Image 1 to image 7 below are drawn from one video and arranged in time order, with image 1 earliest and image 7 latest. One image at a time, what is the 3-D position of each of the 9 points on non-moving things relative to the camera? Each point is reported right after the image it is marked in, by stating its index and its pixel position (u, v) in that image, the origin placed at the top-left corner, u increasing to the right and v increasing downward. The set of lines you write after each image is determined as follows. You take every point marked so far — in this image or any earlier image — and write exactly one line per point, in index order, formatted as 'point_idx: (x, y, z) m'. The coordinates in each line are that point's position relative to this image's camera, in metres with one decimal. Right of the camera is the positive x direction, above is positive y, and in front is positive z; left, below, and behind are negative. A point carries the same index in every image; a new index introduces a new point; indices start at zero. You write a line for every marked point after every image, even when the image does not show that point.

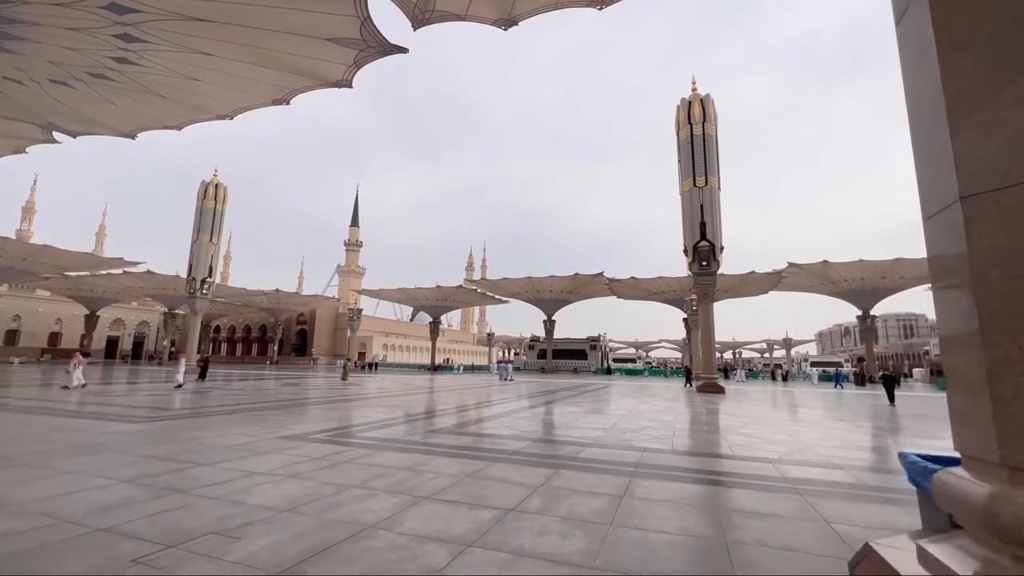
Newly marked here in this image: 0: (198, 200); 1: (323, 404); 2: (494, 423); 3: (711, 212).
0: (-12.9, +3.6, +18.5) m
1: (-4.0, -2.5, +9.7) m
2: (-0.2, -1.4, +4.6) m
3: (+5.0, +1.9, +11.4) m
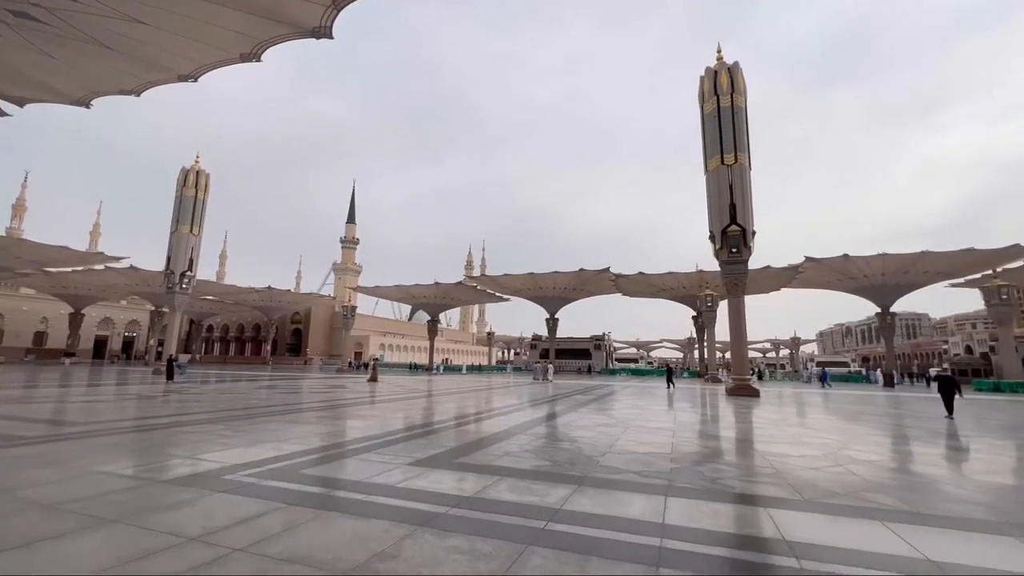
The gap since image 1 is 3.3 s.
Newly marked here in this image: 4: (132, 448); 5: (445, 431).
0: (-12.8, +3.8, +17.2) m
1: (-3.8, -2.3, +8.5) m
2: (0.0, -1.2, +3.4) m
3: (+5.2, +2.1, +10.2) m
4: (-2.8, -1.1, +3.4) m
5: (-0.6, -1.4, +4.5) m
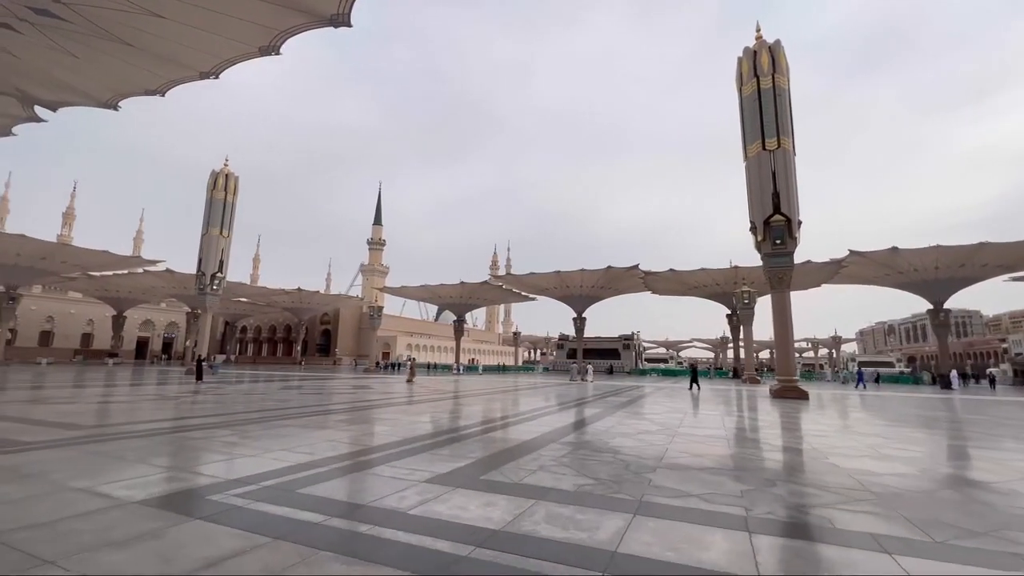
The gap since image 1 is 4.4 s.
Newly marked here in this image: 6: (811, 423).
0: (-11.8, +3.8, +17.5) m
1: (-3.3, -2.3, +8.3) m
2: (+0.2, -1.1, +2.9) m
3: (+5.7, +2.3, +9.5) m
4: (-2.6, -1.1, +3.1) m
5: (-0.3, -1.4, +4.1) m
6: (+4.9, -2.2, +7.4) m
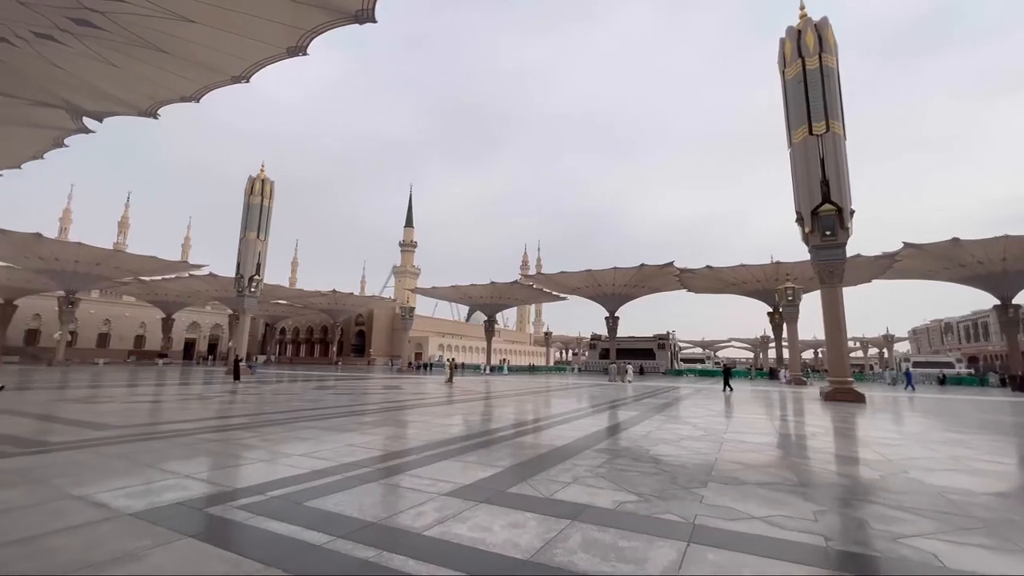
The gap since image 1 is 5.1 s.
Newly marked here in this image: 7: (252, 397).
0: (-10.7, +3.7, +18.0) m
1: (-2.7, -2.3, +8.2) m
2: (+0.4, -1.0, +2.7) m
3: (+6.3, +2.4, +8.8) m
4: (-2.4, -1.1, +3.1) m
5: (-0.1, -1.3, +3.9) m
6: (+5.4, -2.1, +6.8) m
7: (-6.5, -2.7, +11.3) m
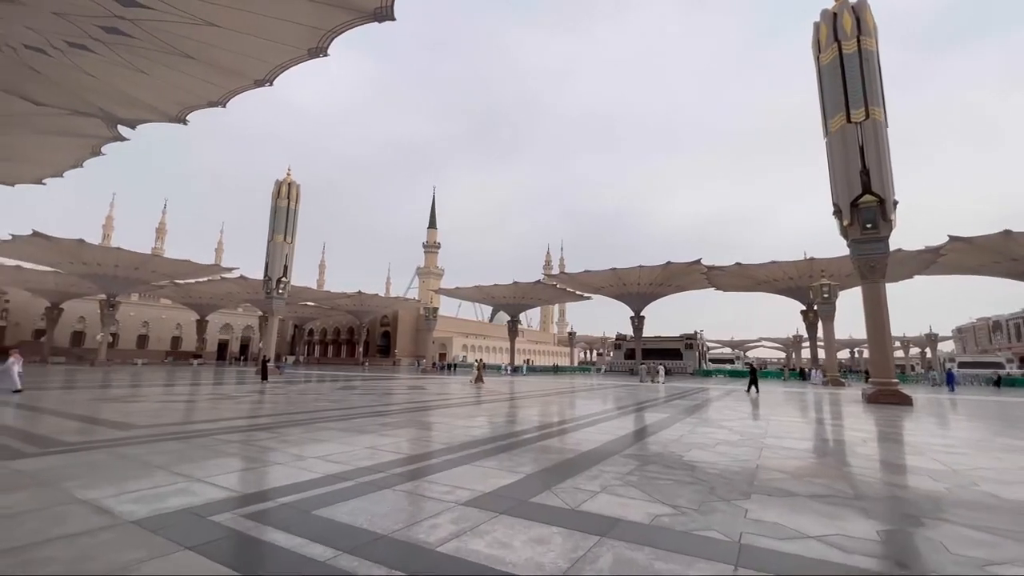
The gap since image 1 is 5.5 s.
0: (-9.8, +3.6, +18.4) m
1: (-2.3, -2.3, +8.2) m
2: (+0.5, -1.0, +2.5) m
3: (+6.7, +2.4, +8.3) m
4: (-2.2, -1.1, +3.0) m
5: (+0.1, -1.3, +3.7) m
6: (+5.8, -2.0, +6.4) m
7: (-5.9, -2.8, +11.5) m
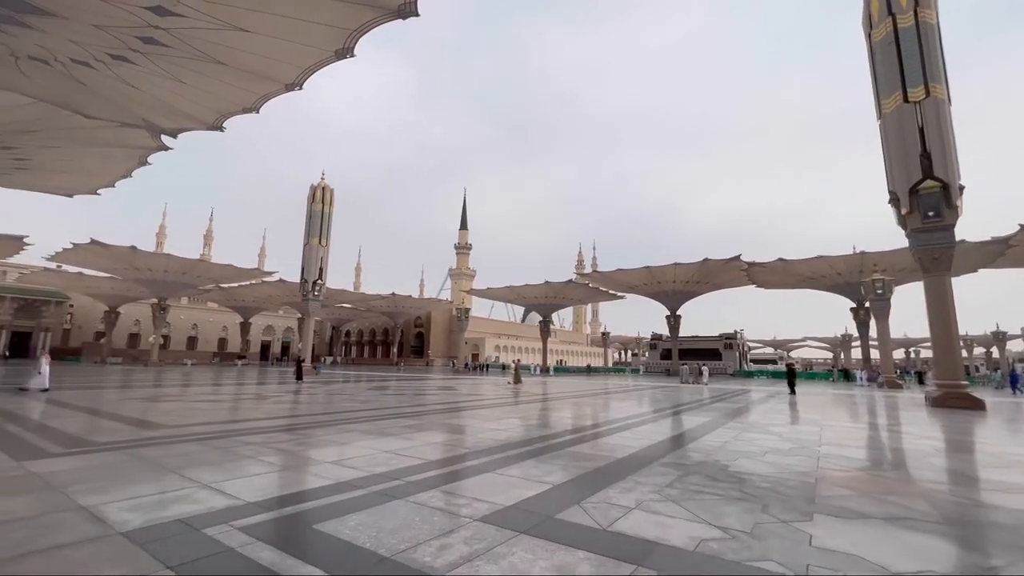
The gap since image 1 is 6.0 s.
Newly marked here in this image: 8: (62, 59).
0: (-8.5, +3.5, +18.9) m
1: (-1.7, -2.3, +8.2) m
2: (+0.6, -1.0, +2.3) m
3: (+7.2, +2.6, +7.6) m
4: (-2.0, -1.1, +3.0) m
5: (+0.3, -1.3, +3.5) m
6: (+6.2, -1.9, +5.7) m
7: (-5.1, -2.8, +11.6) m
8: (-6.8, +3.4, +6.8) m
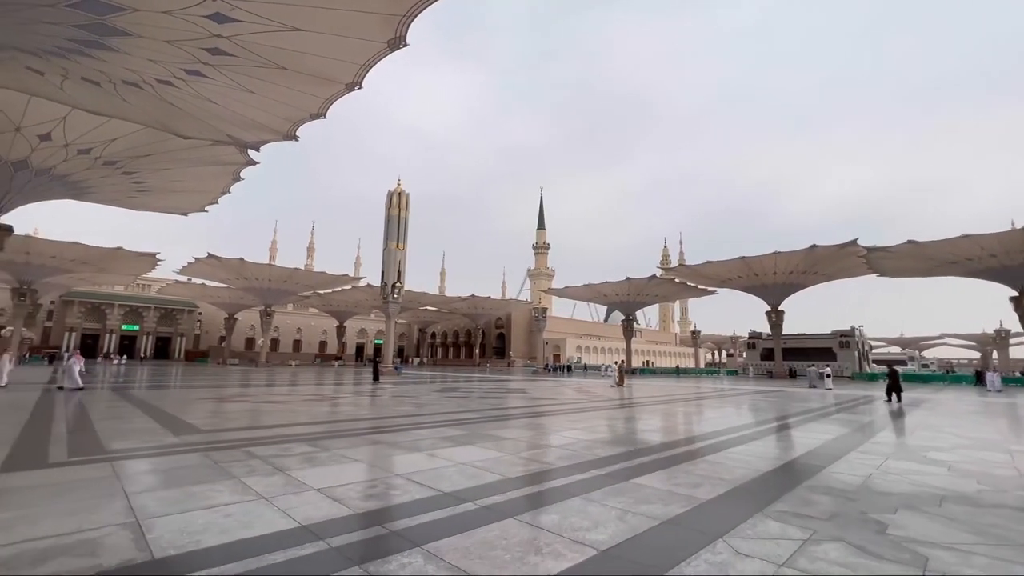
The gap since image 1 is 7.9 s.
0: (-5.4, +3.4, +19.5) m
1: (-0.5, -2.2, +7.7) m
2: (+0.7, -0.8, +1.5) m
3: (+8.1, +2.9, +5.6) m
4: (-1.8, -1.0, +2.6) m
5: (+0.7, -1.1, +2.7) m
6: (+6.8, -1.6, +3.9) m
7: (-3.2, -2.8, +11.7) m
8: (-5.9, +3.3, +7.3) m
